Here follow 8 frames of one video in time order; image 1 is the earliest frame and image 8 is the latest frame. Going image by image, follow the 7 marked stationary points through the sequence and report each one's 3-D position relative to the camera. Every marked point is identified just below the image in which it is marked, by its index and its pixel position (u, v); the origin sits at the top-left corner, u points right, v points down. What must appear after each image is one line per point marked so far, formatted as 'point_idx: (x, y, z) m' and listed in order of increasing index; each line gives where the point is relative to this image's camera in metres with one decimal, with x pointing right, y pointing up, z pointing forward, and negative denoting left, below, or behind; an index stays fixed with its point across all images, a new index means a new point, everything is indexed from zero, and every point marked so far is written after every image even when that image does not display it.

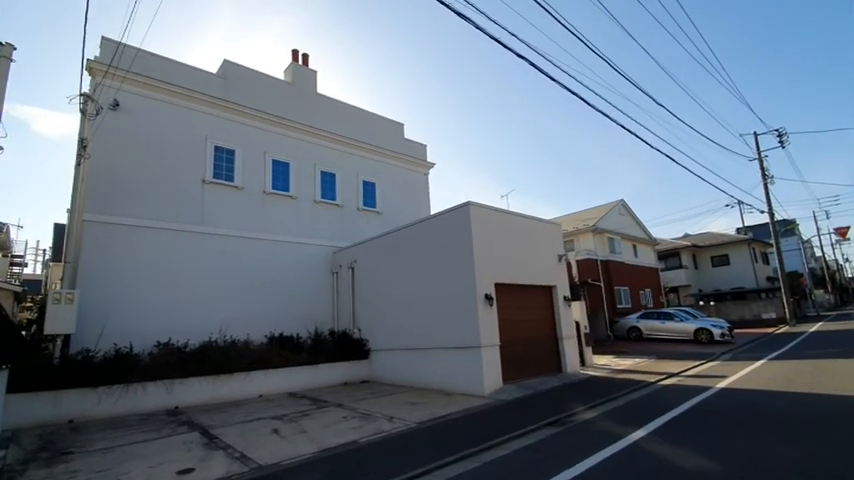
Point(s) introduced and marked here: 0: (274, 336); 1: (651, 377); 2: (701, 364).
0: (-4.4, -2.8, +12.6) m
1: (+5.4, -3.3, +10.6) m
2: (+7.7, -3.5, +12.3) m
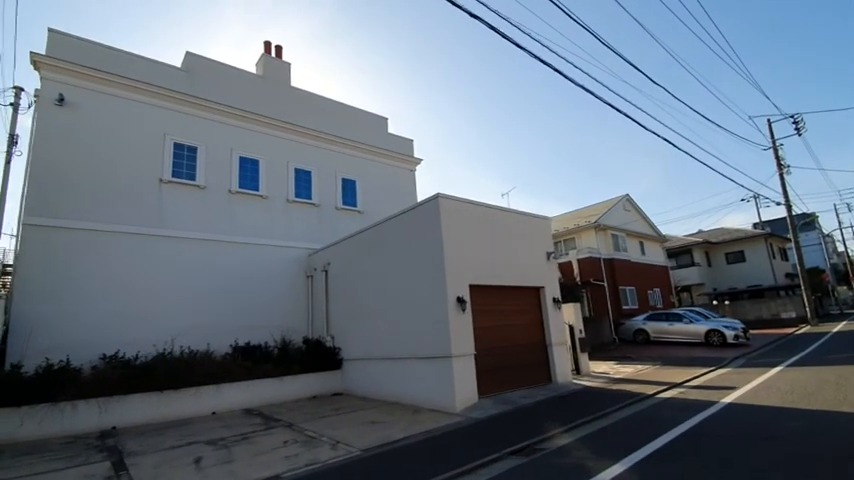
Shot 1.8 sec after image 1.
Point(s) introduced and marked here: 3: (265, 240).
0: (-5.0, -2.8, +11.6) m
1: (+4.7, -3.1, +9.4) m
2: (+7.1, -3.3, +11.0) m
3: (-4.9, 0.0, +13.2) m
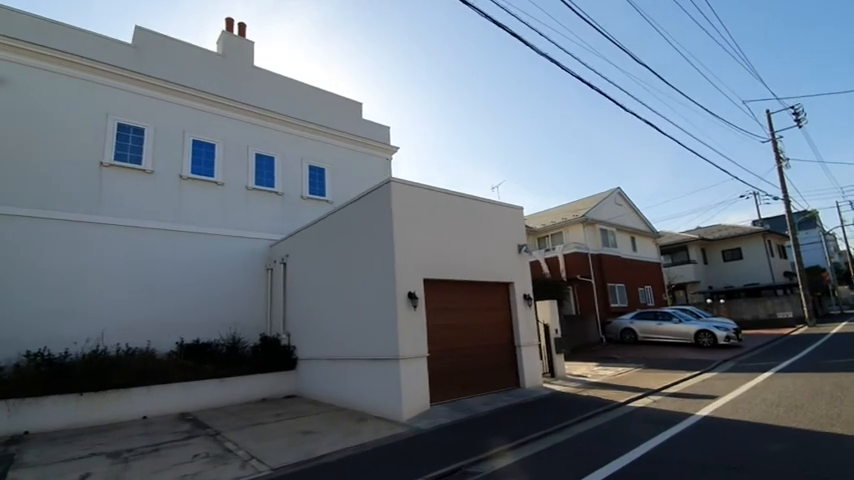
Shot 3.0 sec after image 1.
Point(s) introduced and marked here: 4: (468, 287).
0: (-6.0, -2.5, +10.8) m
1: (+3.8, -3.0, +8.5) m
2: (+6.1, -3.1, +10.1) m
3: (-5.8, +0.3, +12.3) m
4: (+0.9, -1.0, +9.3) m
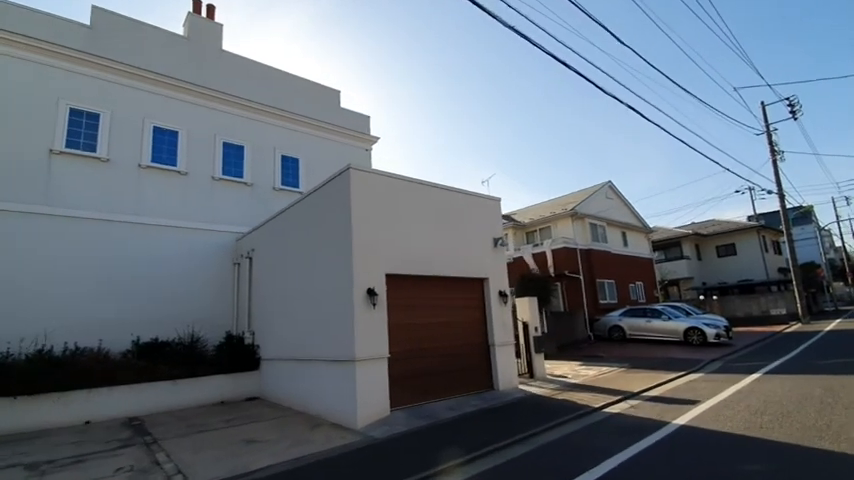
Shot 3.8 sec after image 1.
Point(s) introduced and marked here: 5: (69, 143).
0: (-6.6, -2.4, +10.1) m
1: (+3.1, -2.8, +7.9) m
2: (+5.5, -3.0, +9.5) m
3: (-6.5, +0.5, +11.6) m
4: (+0.2, -0.9, +8.7) m
5: (-8.5, +2.3, +10.5) m
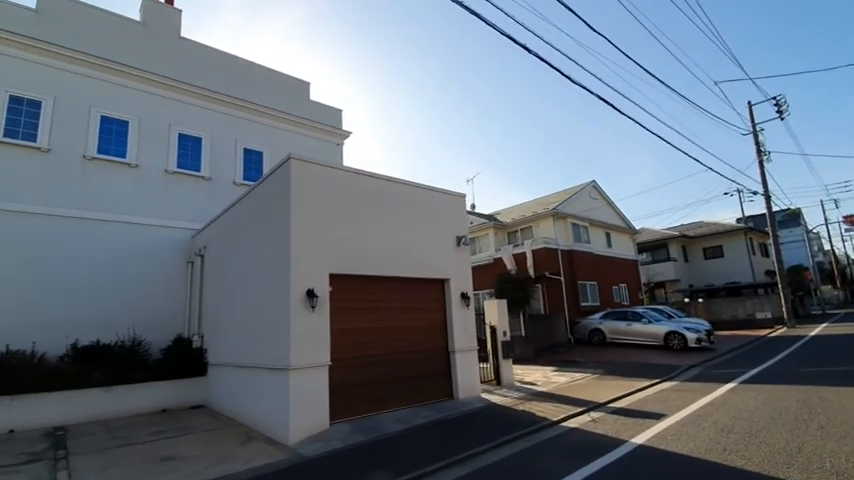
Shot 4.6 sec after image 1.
0: (-7.5, -2.3, +9.4) m
1: (+2.2, -2.8, +7.3) m
2: (+4.6, -3.0, +8.9) m
3: (-7.3, +0.5, +10.9) m
4: (-0.6, -0.8, +8.1) m
5: (-9.4, +2.4, +9.8) m
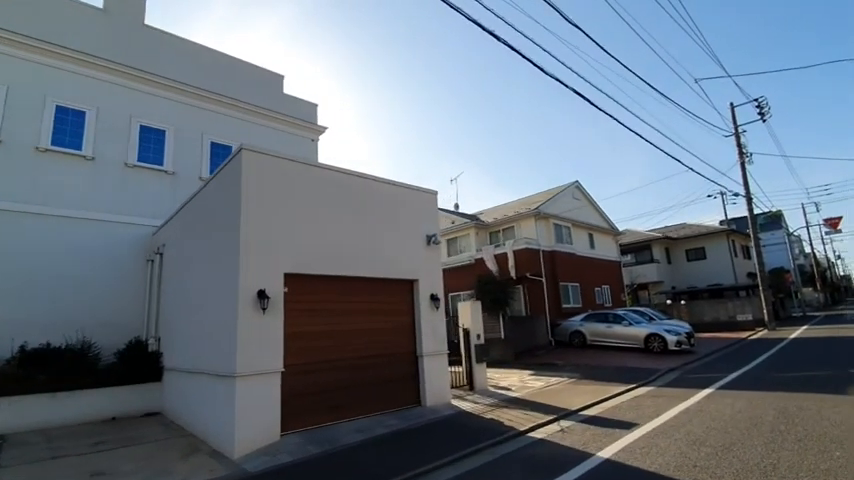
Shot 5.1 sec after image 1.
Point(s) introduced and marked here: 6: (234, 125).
0: (-8.2, -2.2, +8.8) m
1: (+1.7, -2.8, +6.9) m
2: (+3.9, -3.0, +8.6) m
3: (-8.0, +0.6, +10.3) m
4: (-1.2, -0.8, +7.7) m
5: (-10.0, +2.5, +9.1) m
6: (-5.7, +3.4, +13.1) m
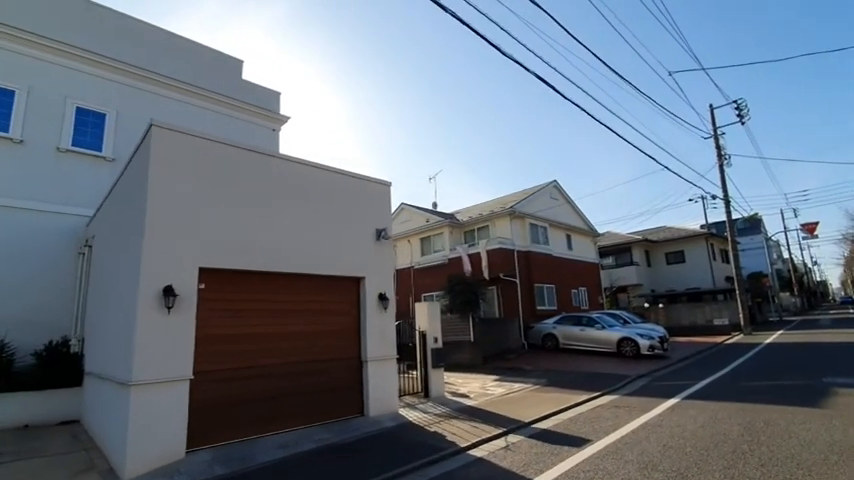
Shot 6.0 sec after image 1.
0: (-9.1, -2.0, +7.9) m
1: (+0.7, -2.7, +6.2) m
2: (+3.0, -2.9, +8.0) m
3: (-8.9, +0.8, +9.4) m
4: (-2.1, -0.7, +6.9) m
5: (-10.9, +2.7, +8.1) m
6: (-6.7, +3.6, +12.3) m
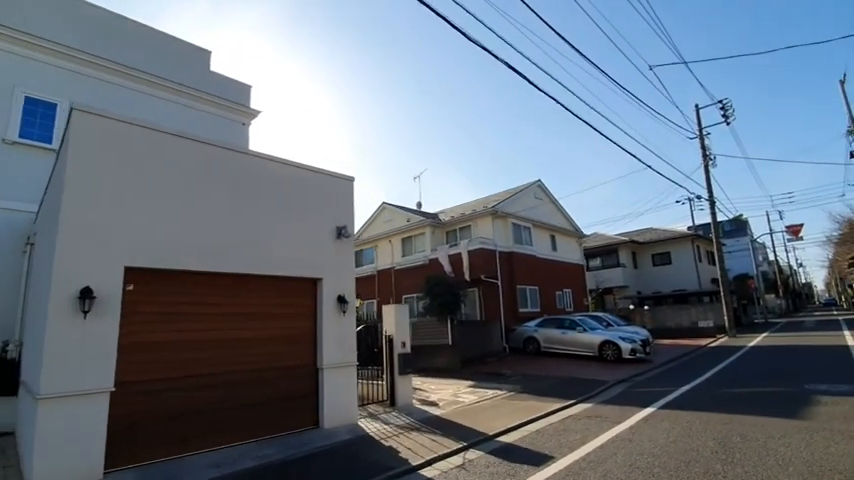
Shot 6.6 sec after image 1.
0: (-9.7, -1.9, +7.2) m
1: (+0.1, -2.7, +5.8) m
2: (+2.4, -2.9, +7.6) m
3: (-9.6, +0.9, +8.7) m
4: (-2.7, -0.6, +6.4) m
5: (-11.5, +2.8, +7.5) m
6: (-7.4, +3.6, +11.7) m
